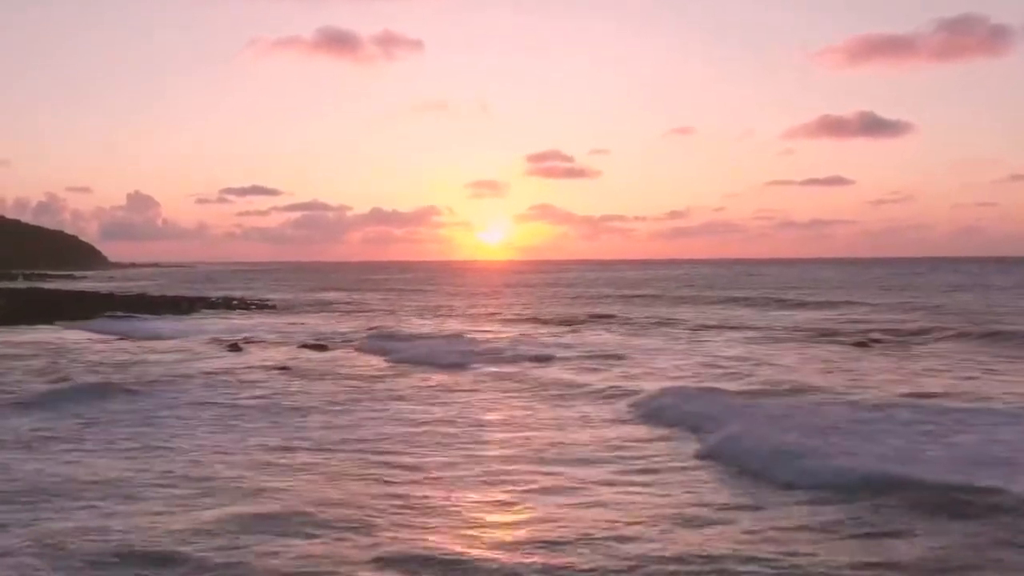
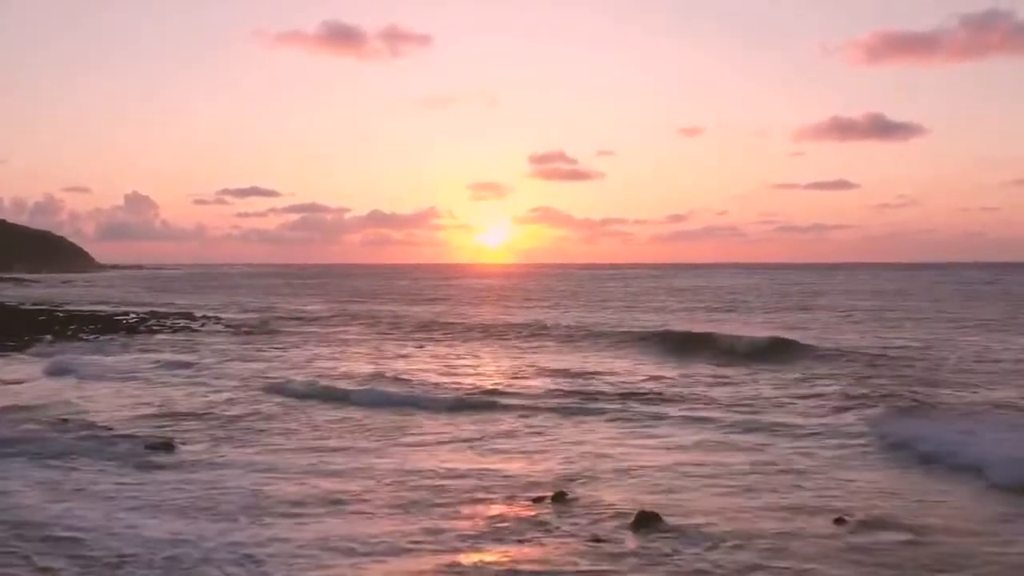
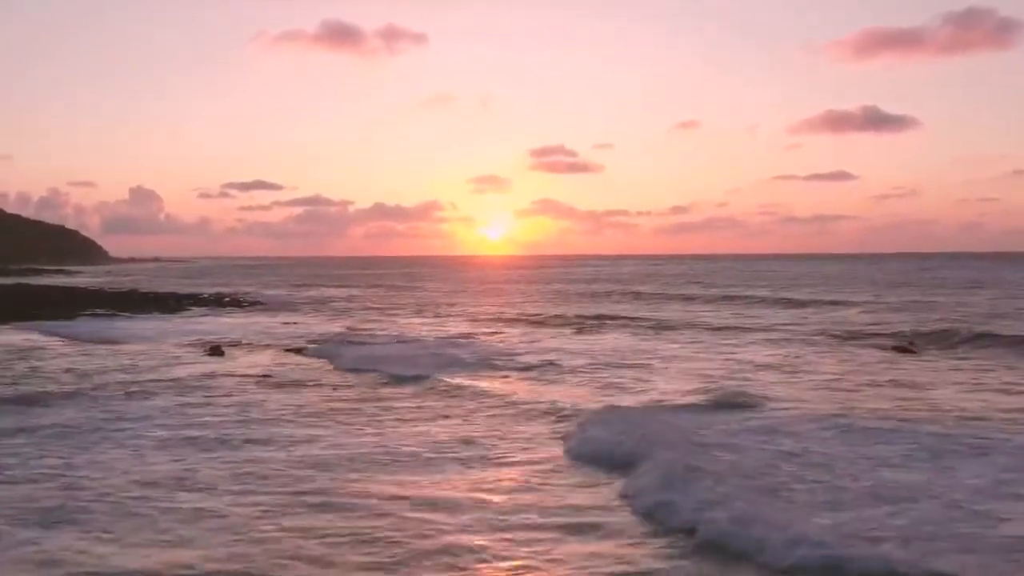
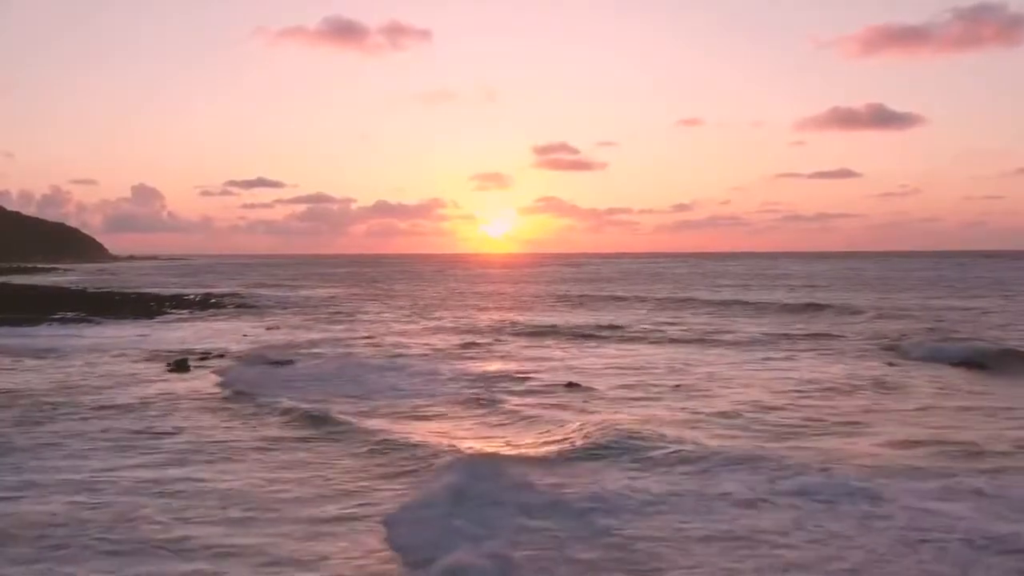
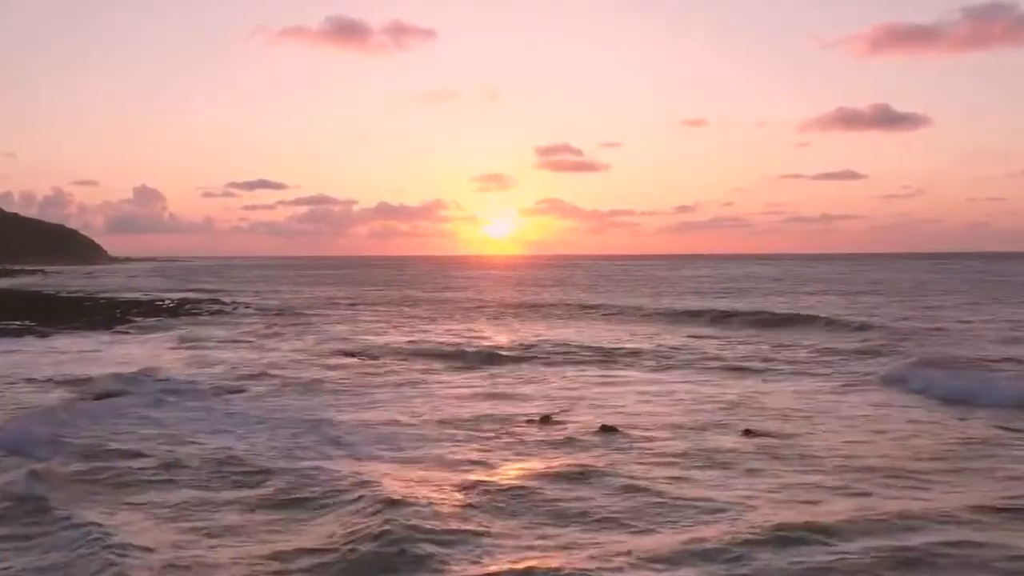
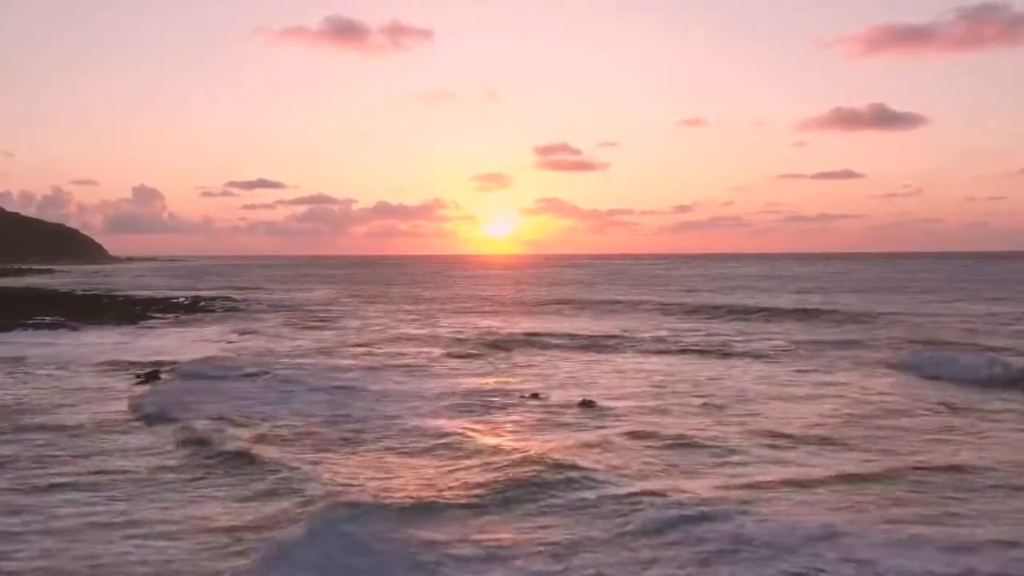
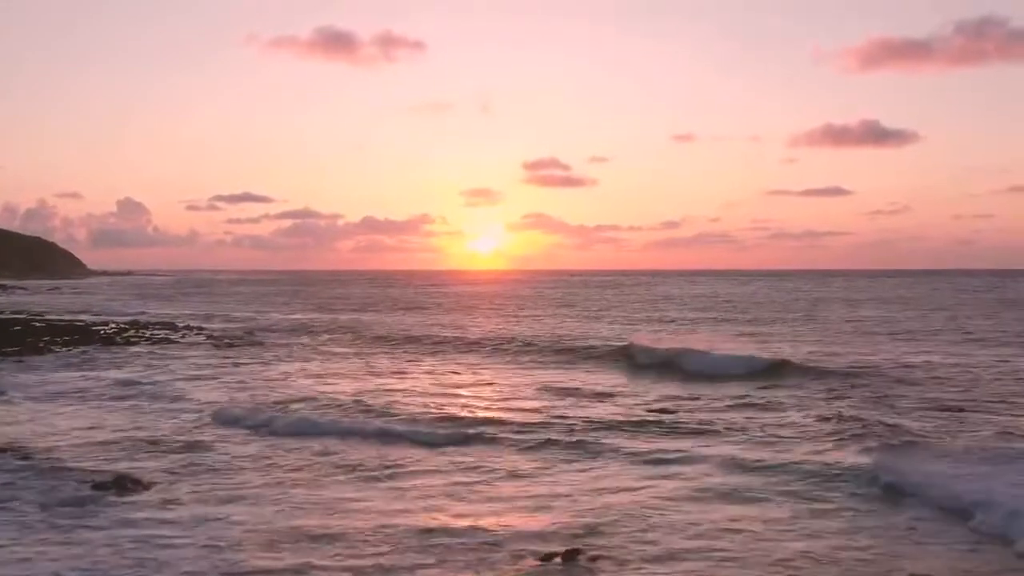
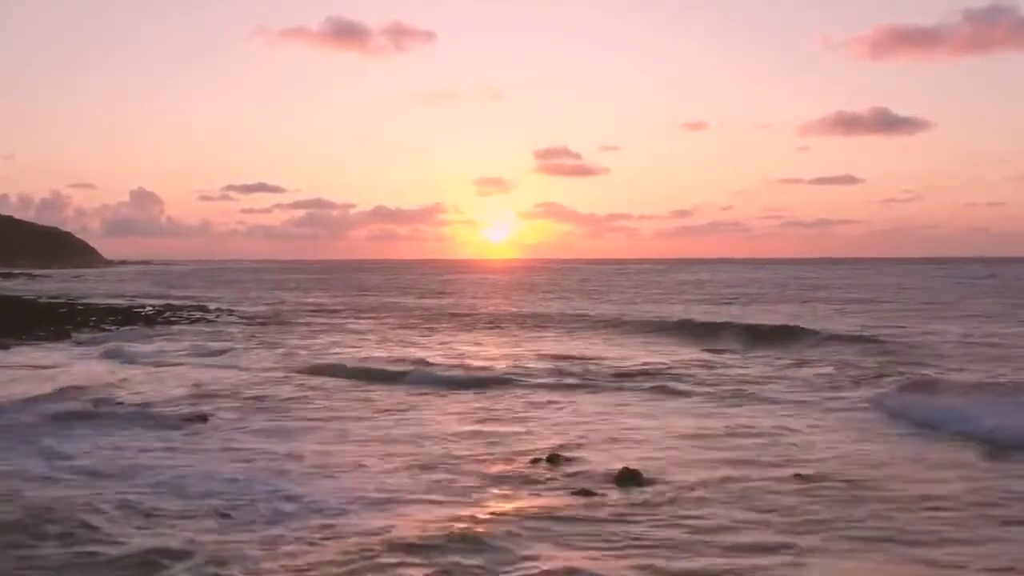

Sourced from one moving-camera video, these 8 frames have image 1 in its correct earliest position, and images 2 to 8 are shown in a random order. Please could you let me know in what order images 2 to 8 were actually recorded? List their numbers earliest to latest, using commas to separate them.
3, 4, 6, 5, 8, 2, 7
